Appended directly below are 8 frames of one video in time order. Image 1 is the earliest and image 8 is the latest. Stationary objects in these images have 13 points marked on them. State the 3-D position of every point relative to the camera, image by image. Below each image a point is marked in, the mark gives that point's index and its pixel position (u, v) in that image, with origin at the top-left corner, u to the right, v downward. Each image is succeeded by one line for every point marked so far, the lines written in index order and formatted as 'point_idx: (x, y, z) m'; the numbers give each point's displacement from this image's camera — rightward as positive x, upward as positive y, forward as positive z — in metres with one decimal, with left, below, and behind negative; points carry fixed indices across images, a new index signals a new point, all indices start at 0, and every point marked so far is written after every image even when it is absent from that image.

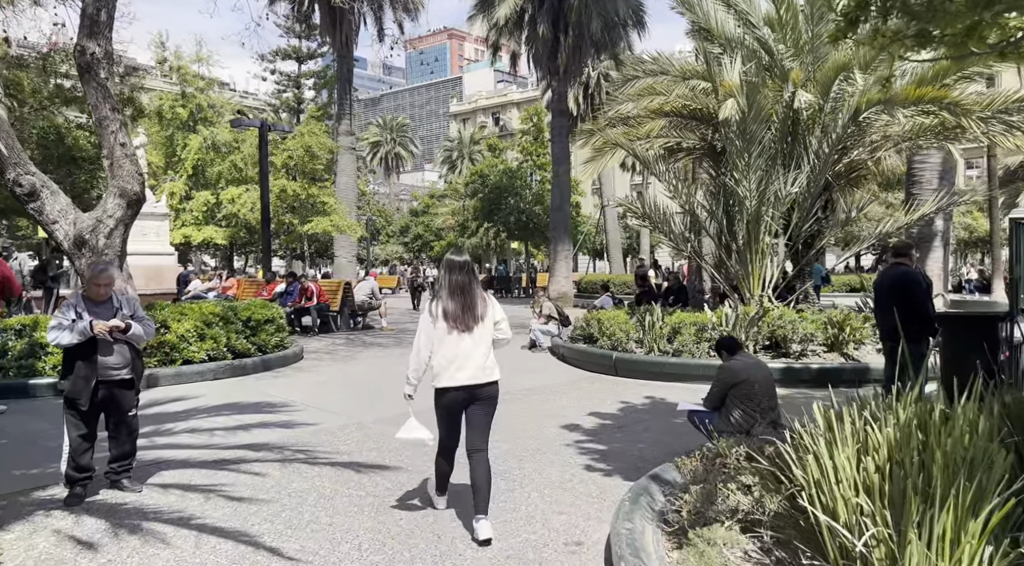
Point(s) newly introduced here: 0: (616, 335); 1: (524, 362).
0: (+1.4, -0.7, +10.8) m
1: (+0.2, -1.1, +11.5) m
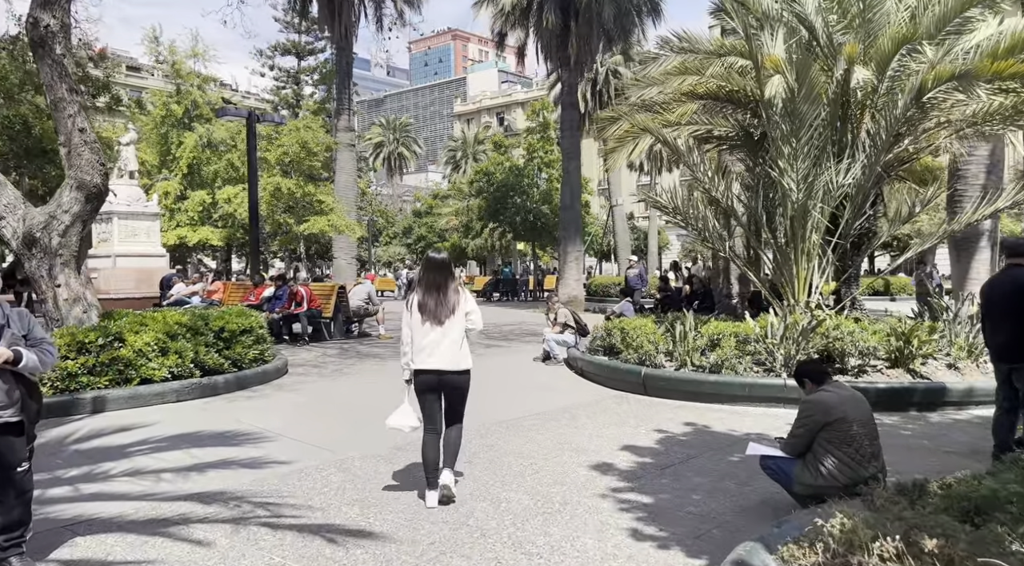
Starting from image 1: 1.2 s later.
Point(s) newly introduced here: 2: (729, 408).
0: (+1.6, -0.8, +9.4) m
1: (+0.3, -1.2, +10.2) m
2: (+2.3, -1.3, +8.3) m
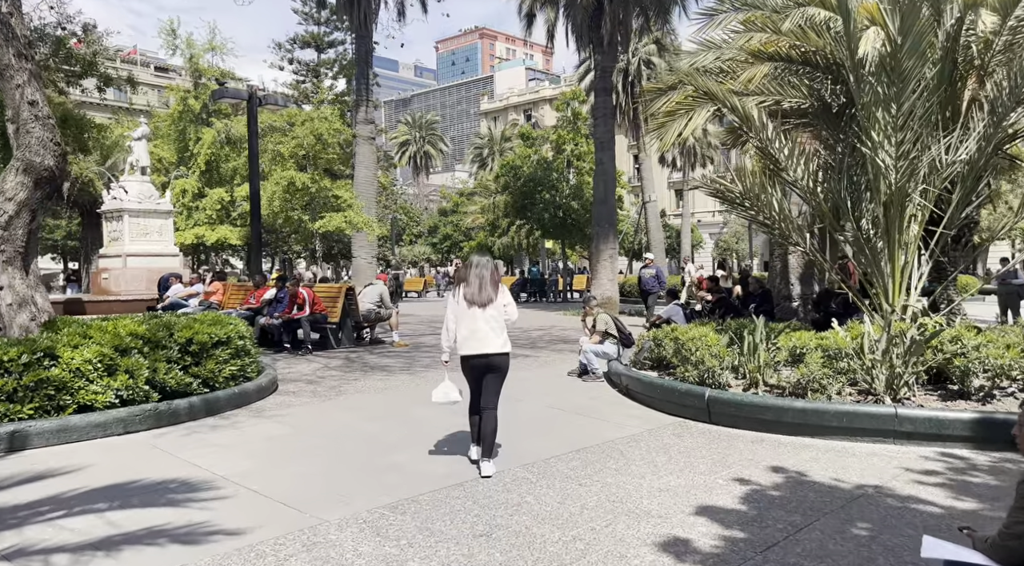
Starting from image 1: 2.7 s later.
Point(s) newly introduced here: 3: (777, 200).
0: (+1.9, -0.8, +7.7) m
1: (+0.7, -1.2, +8.5) m
2: (+2.5, -1.3, +6.5) m
3: (+2.7, +0.9, +8.3) m
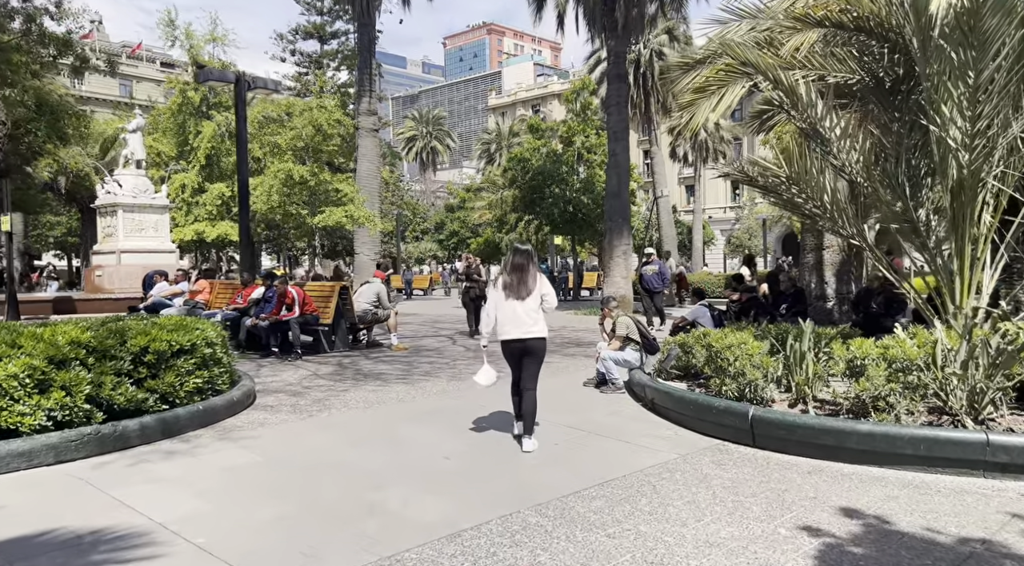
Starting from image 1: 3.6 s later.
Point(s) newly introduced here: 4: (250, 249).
0: (+2.0, -0.8, +6.6) m
1: (+0.7, -1.2, +7.4) m
2: (+2.6, -1.3, +5.4) m
3: (+2.8, +0.9, +7.2) m
4: (-4.4, +0.6, +13.1) m
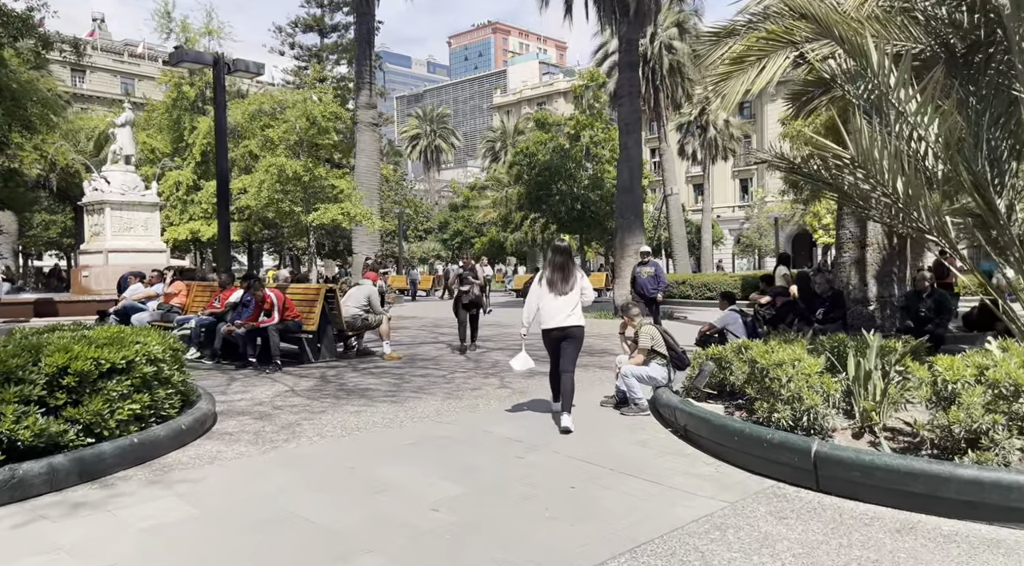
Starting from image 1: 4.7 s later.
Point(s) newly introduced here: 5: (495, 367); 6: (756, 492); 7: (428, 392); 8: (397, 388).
0: (+2.0, -0.8, +5.4) m
1: (+0.8, -1.2, +6.2) m
2: (+2.6, -1.4, +4.2) m
3: (+2.9, +0.8, +6.0) m
4: (-4.3, +0.5, +11.9) m
5: (-0.2, -1.1, +9.9) m
6: (+1.5, -1.3, +5.0) m
7: (-0.9, -1.1, +8.0) m
8: (-1.2, -1.1, +8.3) m
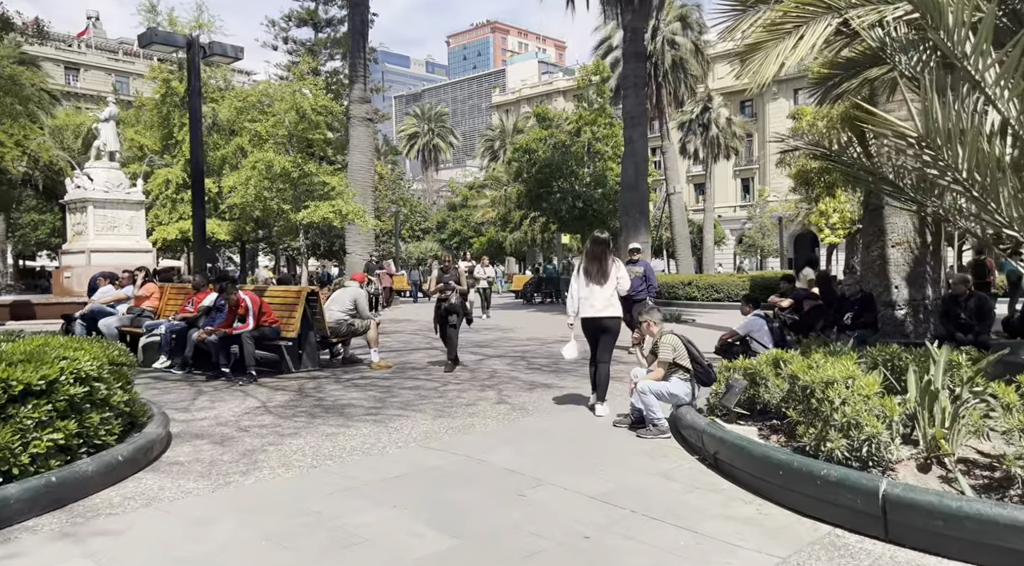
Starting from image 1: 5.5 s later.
0: (+2.0, -0.8, +4.5) m
1: (+0.8, -1.3, +5.3) m
2: (+2.6, -1.4, +3.3) m
3: (+2.9, +0.8, +5.1) m
4: (-4.3, +0.5, +11.0) m
5: (-0.2, -1.1, +8.9) m
6: (+1.5, -1.3, +4.1) m
7: (-0.9, -1.1, +7.1) m
8: (-1.2, -1.1, +7.4) m
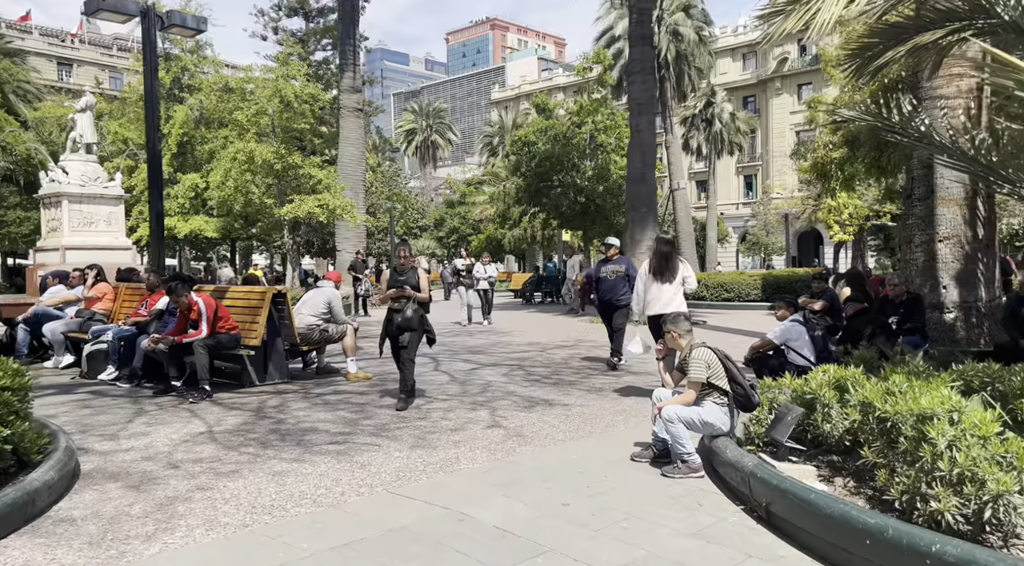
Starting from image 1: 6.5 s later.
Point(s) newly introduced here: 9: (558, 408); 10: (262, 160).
0: (+2.0, -0.8, +3.3) m
1: (+0.8, -1.3, +4.1) m
2: (+2.6, -1.4, +2.1) m
3: (+2.8, +0.8, +3.8) m
4: (-4.3, +0.5, +9.8) m
5: (-0.3, -1.1, +7.7) m
6: (+1.5, -1.3, +2.8) m
7: (-0.9, -1.1, +5.9) m
8: (-1.3, -1.1, +6.2) m
9: (+0.4, -1.1, +7.1) m
10: (-6.0, +2.9, +18.8) m
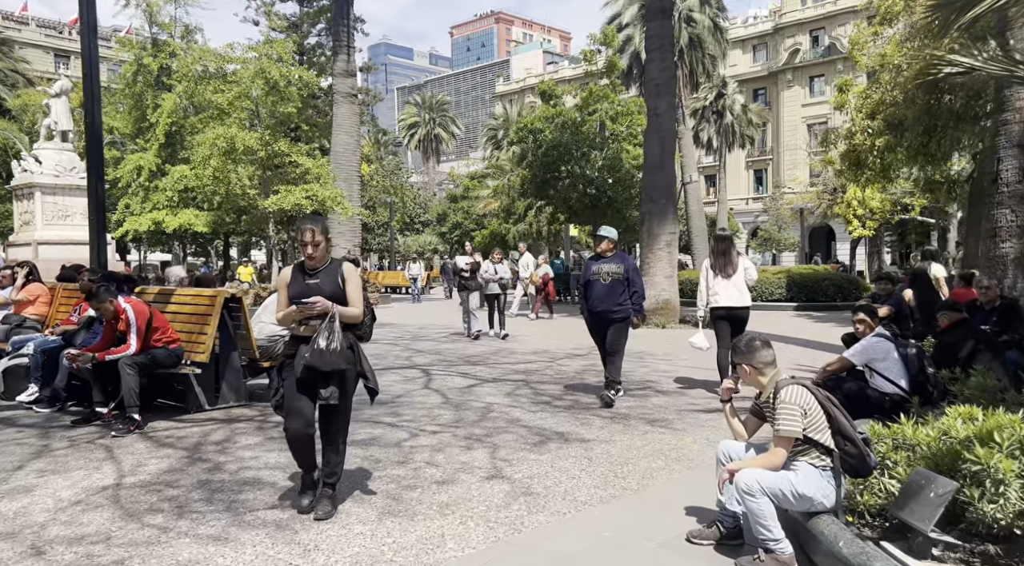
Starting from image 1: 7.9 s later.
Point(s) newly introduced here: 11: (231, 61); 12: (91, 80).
0: (+2.0, -0.9, +1.8) m
1: (+0.8, -1.3, +2.6) m
2: (+2.6, -1.4, +0.5) m
3: (+2.9, +0.8, +2.3) m
4: (-4.3, +0.5, +8.3) m
5: (-0.2, -1.1, +6.2) m
6: (+1.5, -1.4, +1.3) m
7: (-0.9, -1.2, +4.4) m
8: (-1.2, -1.2, +4.7) m
9: (+0.5, -1.1, +5.5) m
10: (-5.9, +3.0, +17.3) m
11: (-7.0, +5.6, +20.1) m
12: (-4.3, +2.0, +7.9) m
